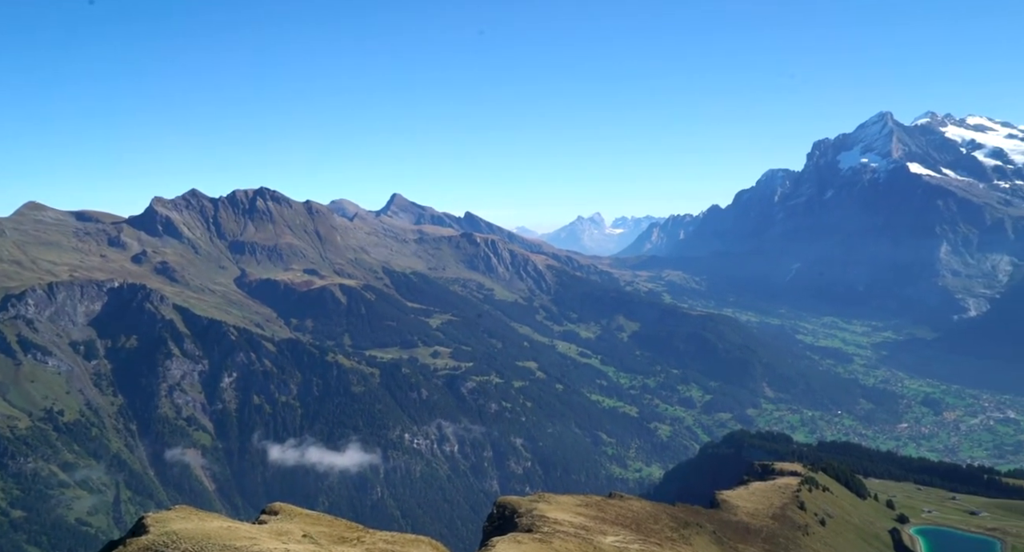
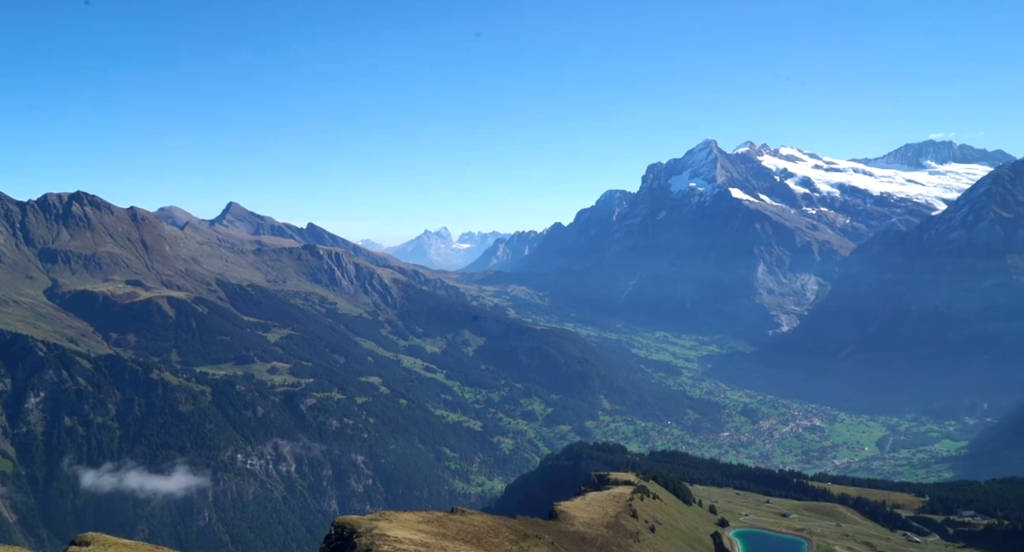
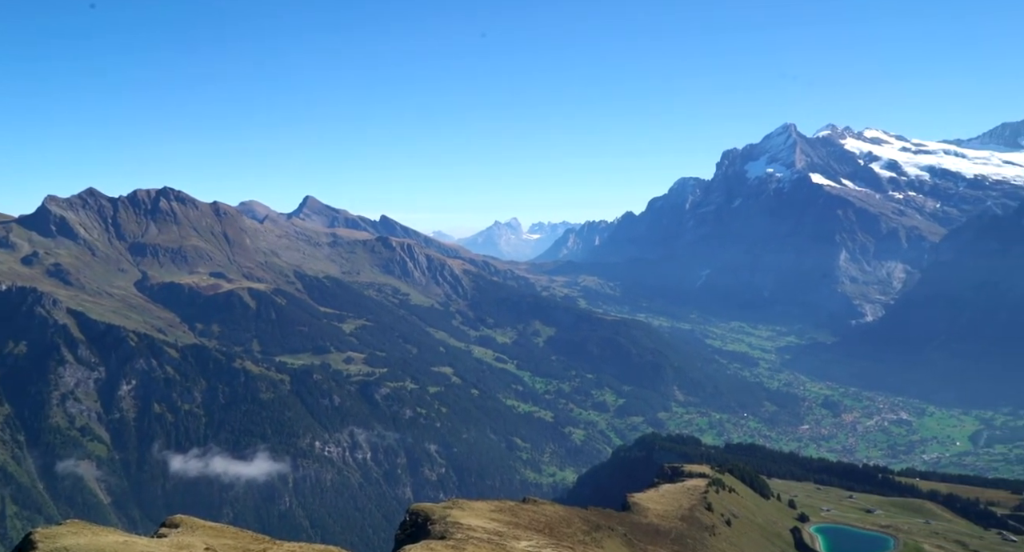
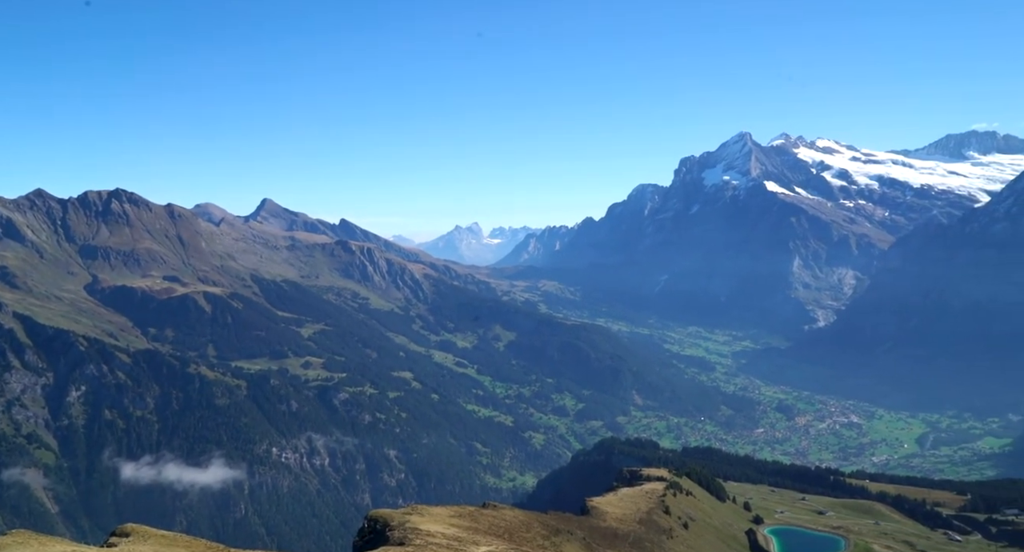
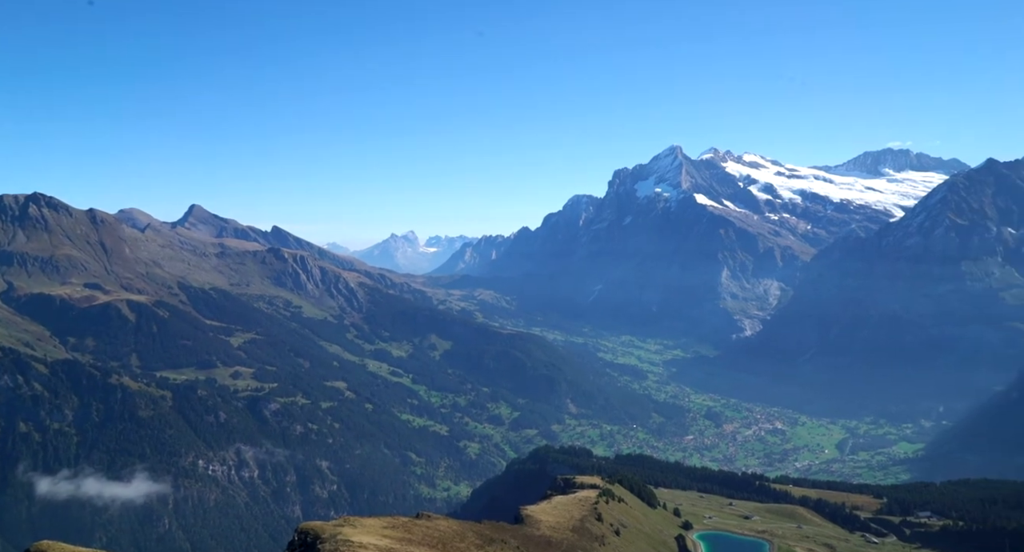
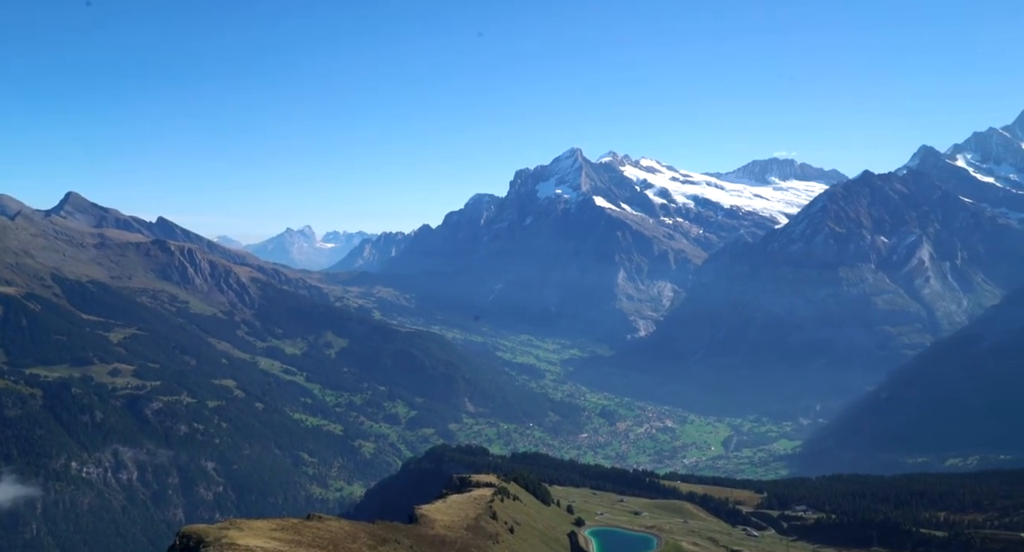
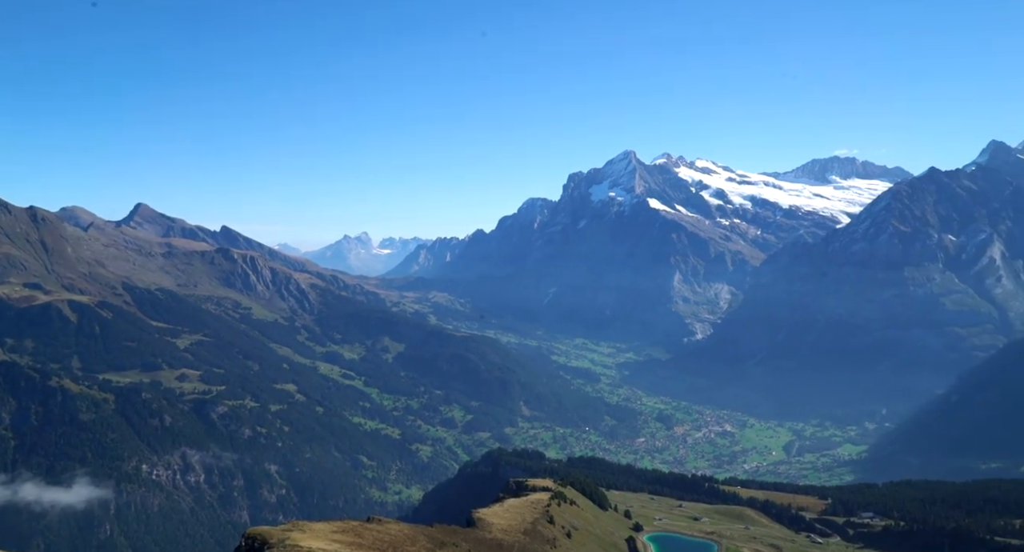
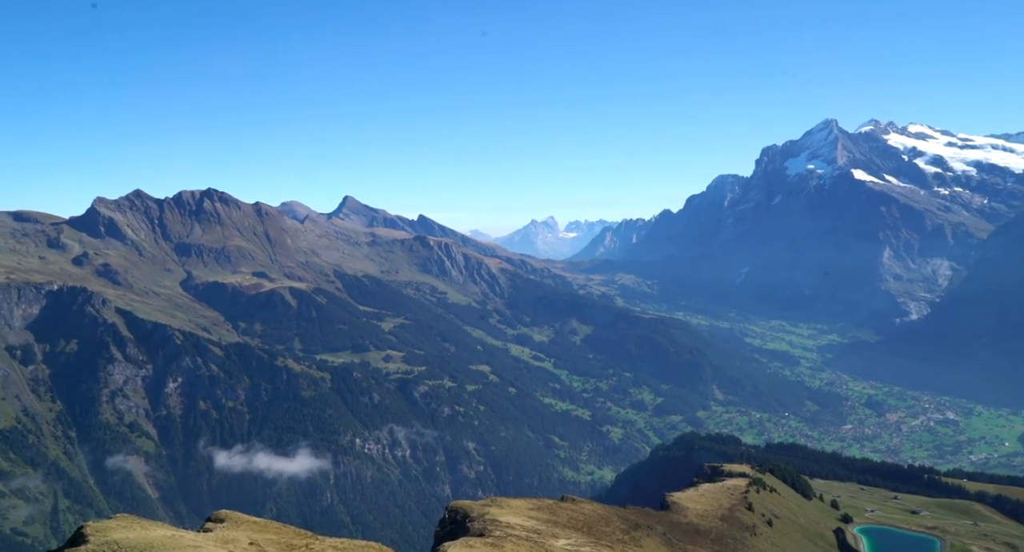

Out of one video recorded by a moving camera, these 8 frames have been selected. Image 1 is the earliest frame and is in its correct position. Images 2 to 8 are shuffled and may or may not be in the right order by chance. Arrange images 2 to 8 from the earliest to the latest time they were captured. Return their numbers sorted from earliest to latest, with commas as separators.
8, 3, 4, 2, 5, 7, 6
